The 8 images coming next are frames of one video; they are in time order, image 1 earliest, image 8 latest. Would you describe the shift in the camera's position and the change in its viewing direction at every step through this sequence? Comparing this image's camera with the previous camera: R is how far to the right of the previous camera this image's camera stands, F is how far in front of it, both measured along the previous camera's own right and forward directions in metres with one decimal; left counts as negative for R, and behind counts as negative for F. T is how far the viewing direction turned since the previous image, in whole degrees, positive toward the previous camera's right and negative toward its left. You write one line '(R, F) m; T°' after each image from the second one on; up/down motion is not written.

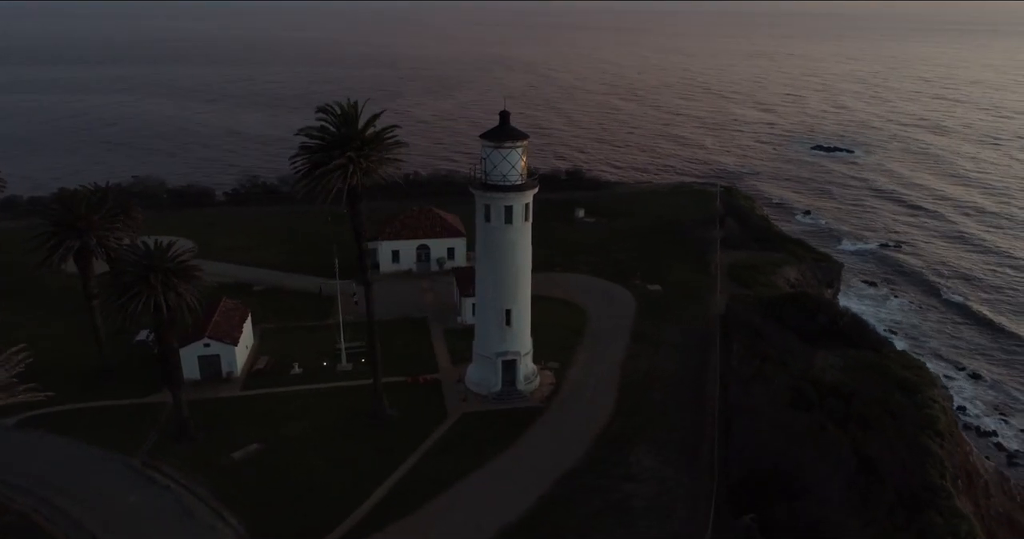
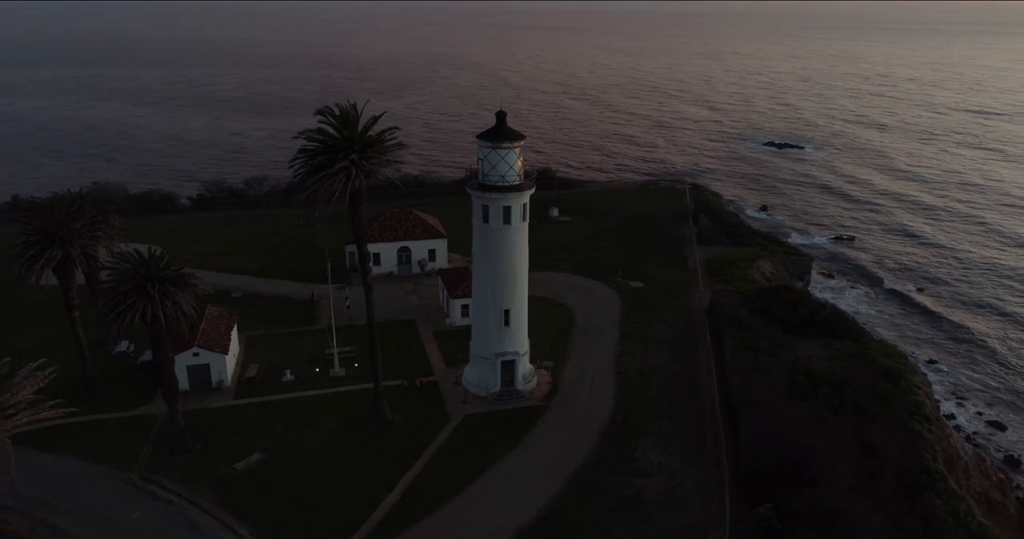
(-1.7, 0.0) m; +4°
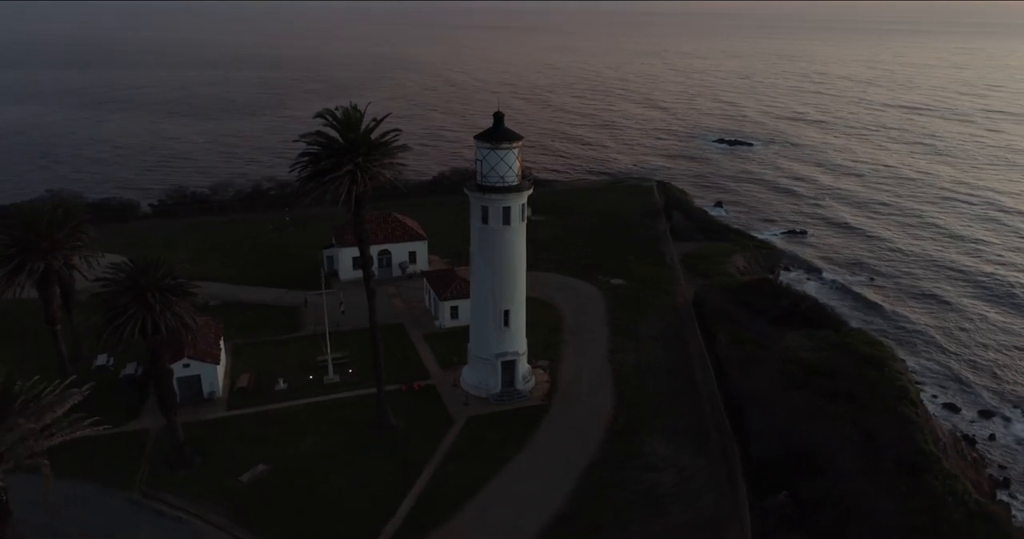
(-1.9, 0.0) m; +4°
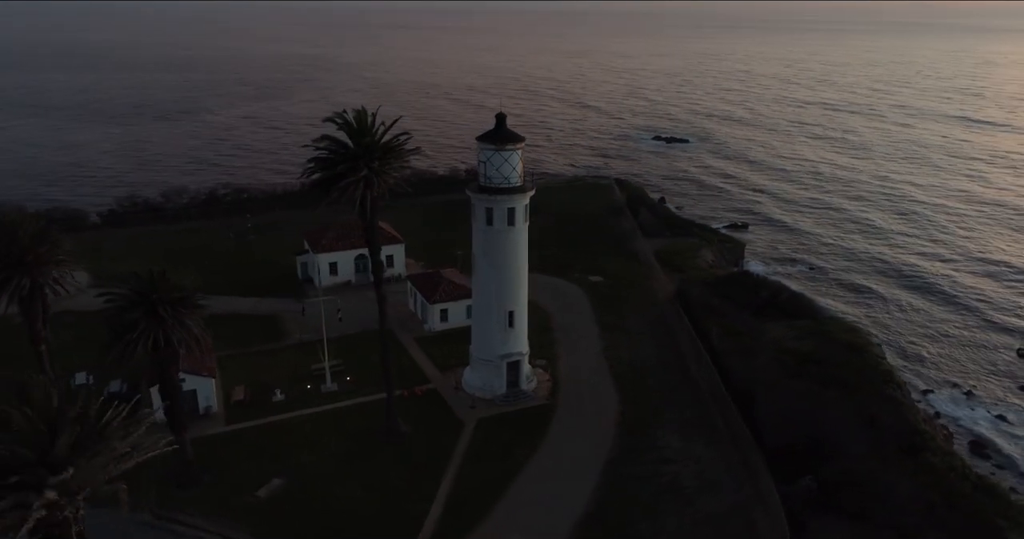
(-2.7, 0.0) m; +5°
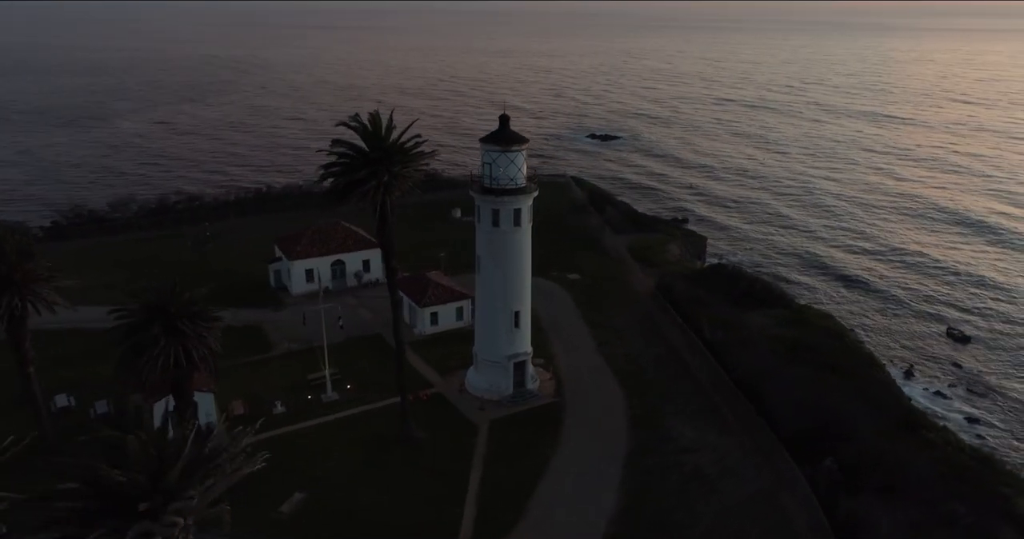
(-3.0, +0.1) m; +5°
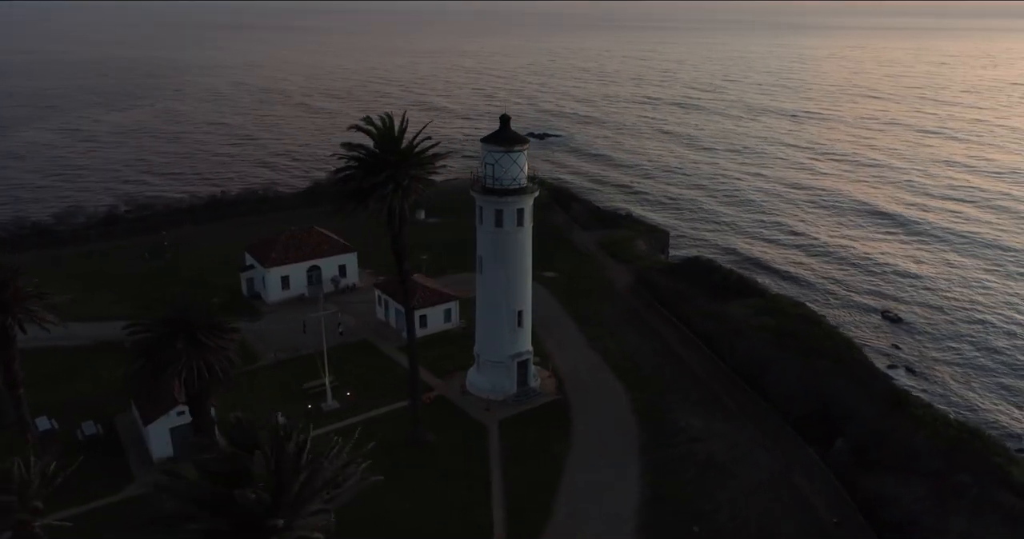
(-2.8, 0.0) m; +5°
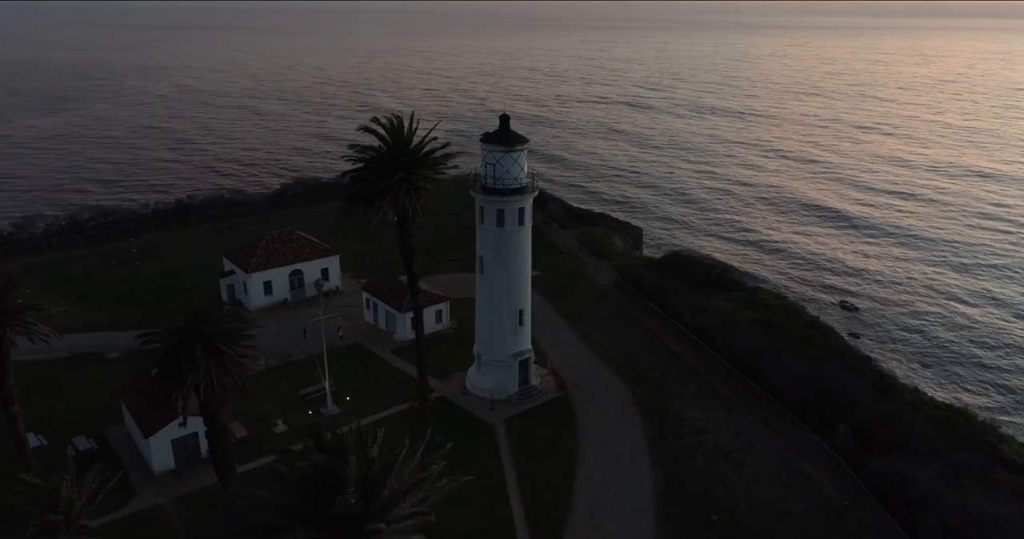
(-1.9, 0.0) m; +4°
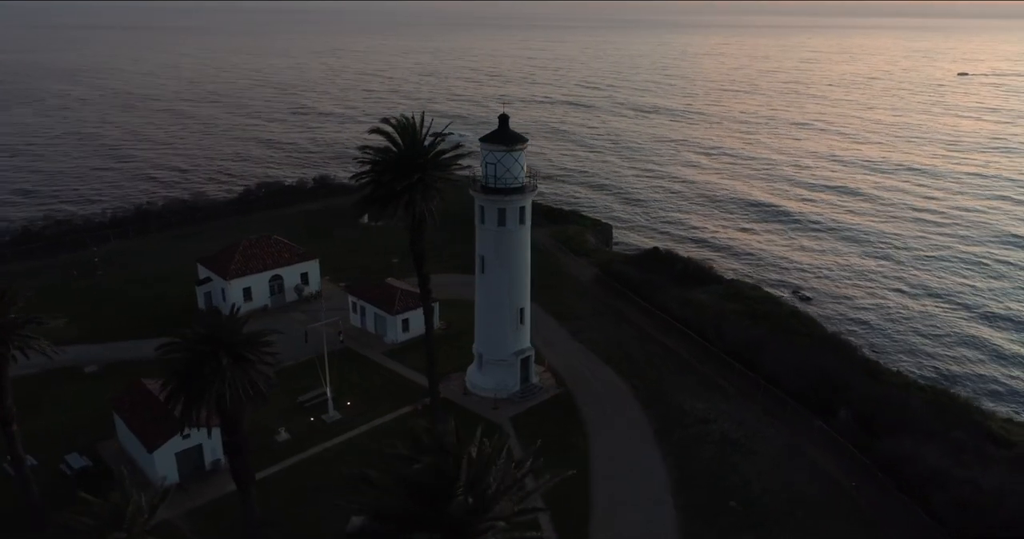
(-2.2, -0.1) m; +4°
